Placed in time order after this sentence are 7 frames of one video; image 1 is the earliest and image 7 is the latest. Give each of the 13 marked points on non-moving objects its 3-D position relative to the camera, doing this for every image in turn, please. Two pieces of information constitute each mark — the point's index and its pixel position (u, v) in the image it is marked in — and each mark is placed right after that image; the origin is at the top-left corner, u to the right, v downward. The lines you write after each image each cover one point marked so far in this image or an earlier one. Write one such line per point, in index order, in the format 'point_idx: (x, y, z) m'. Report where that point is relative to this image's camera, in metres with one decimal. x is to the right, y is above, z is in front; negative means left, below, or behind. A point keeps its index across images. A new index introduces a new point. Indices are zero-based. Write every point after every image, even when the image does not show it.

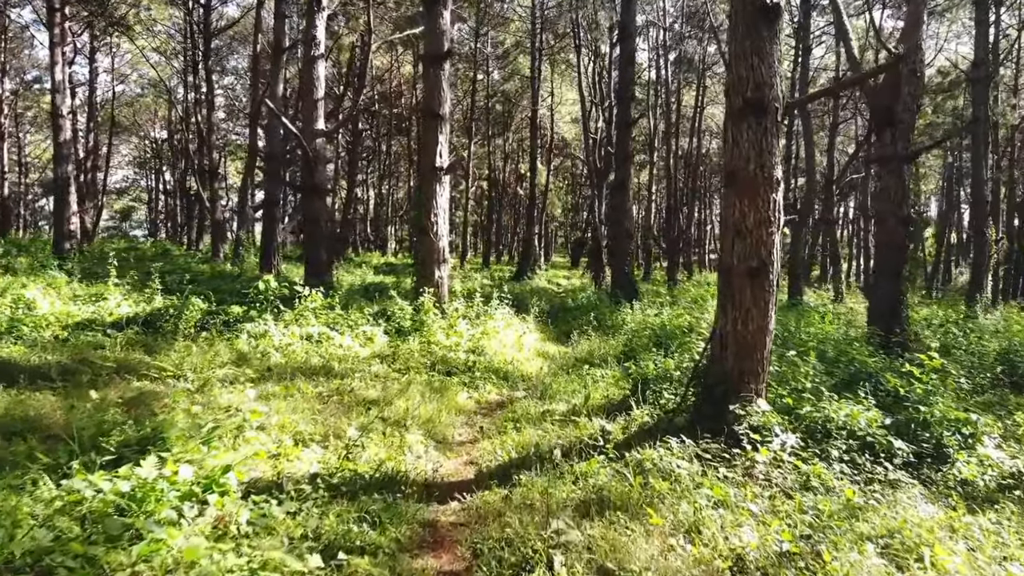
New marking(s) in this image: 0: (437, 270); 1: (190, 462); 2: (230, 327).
0: (-0.9, +0.2, +10.1) m
1: (-1.5, -0.8, +4.0) m
2: (-3.1, -0.4, +9.4) m
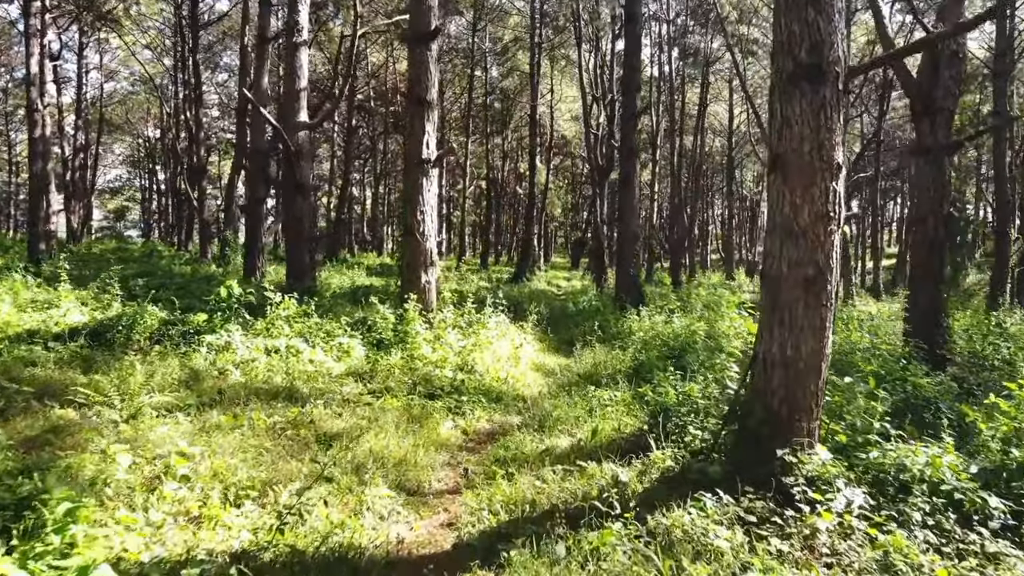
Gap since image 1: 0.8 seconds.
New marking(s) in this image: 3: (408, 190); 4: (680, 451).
0: (-0.9, +0.1, +9.1) m
1: (-1.6, -0.9, +2.9) m
2: (-3.2, -0.5, +8.3) m
3: (-1.1, +1.1, +9.0) m
4: (+0.9, -0.9, +4.6) m
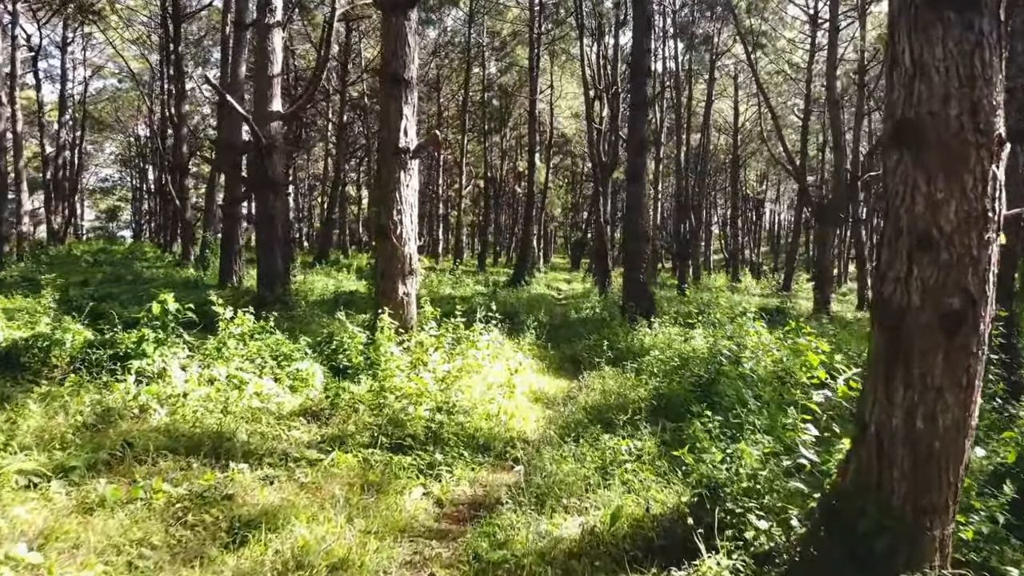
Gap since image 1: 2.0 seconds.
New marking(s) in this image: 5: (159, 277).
0: (-1.0, 0.0, +7.6) m
1: (-1.6, -1.0, +1.5) m
2: (-3.3, -0.6, +6.9) m
3: (-1.2, +1.0, +7.6) m
4: (+0.9, -1.0, +3.2) m
5: (-7.7, +0.2, +18.4) m
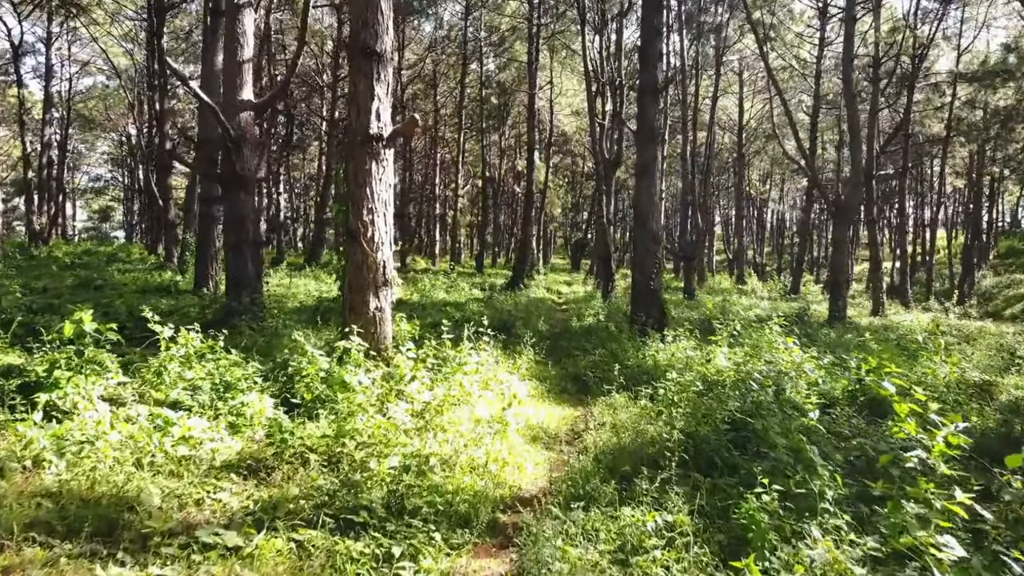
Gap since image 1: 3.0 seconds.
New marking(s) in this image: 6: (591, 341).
0: (-1.0, -0.1, +6.4) m
1: (-1.7, -1.1, +0.3) m
2: (-3.3, -0.7, +5.7) m
3: (-1.2, +0.8, +6.3) m
4: (+0.8, -1.1, +1.9) m
5: (-7.8, +0.1, +17.1) m
6: (+1.0, -0.7, +10.6) m
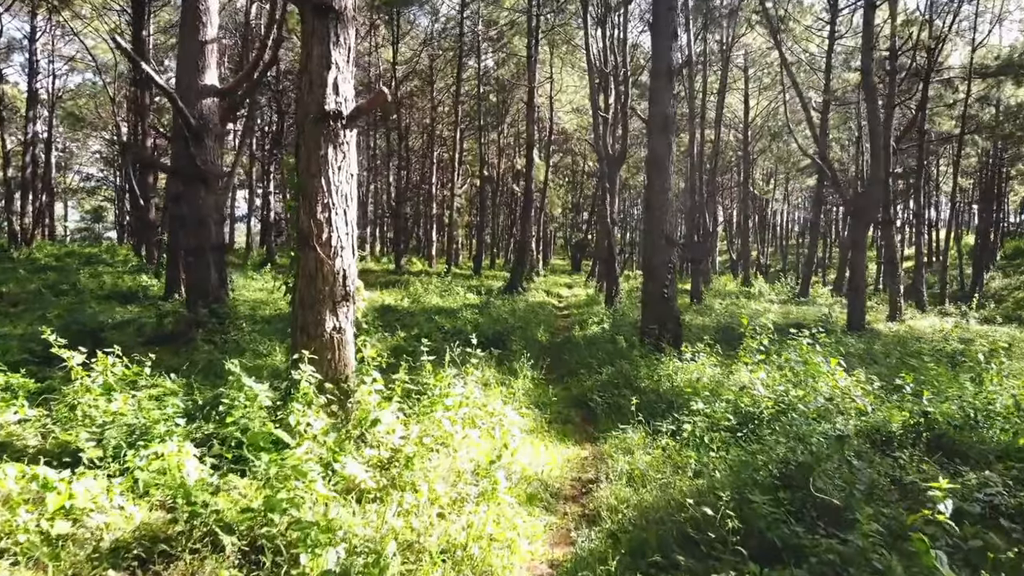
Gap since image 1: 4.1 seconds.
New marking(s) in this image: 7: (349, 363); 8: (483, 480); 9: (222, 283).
0: (-1.1, -0.2, +5.1) m
1: (-1.7, -1.2, -1.0) m
2: (-3.4, -0.8, +4.4) m
3: (-1.3, +0.8, +5.1) m
4: (+0.8, -1.2, +0.7) m
5: (-7.8, 0.0, +15.9) m
6: (+0.9, -0.8, +9.4) m
7: (-1.0, -0.5, +5.2) m
8: (-0.2, -1.0, +4.7) m
9: (-3.6, +0.1, +10.6) m
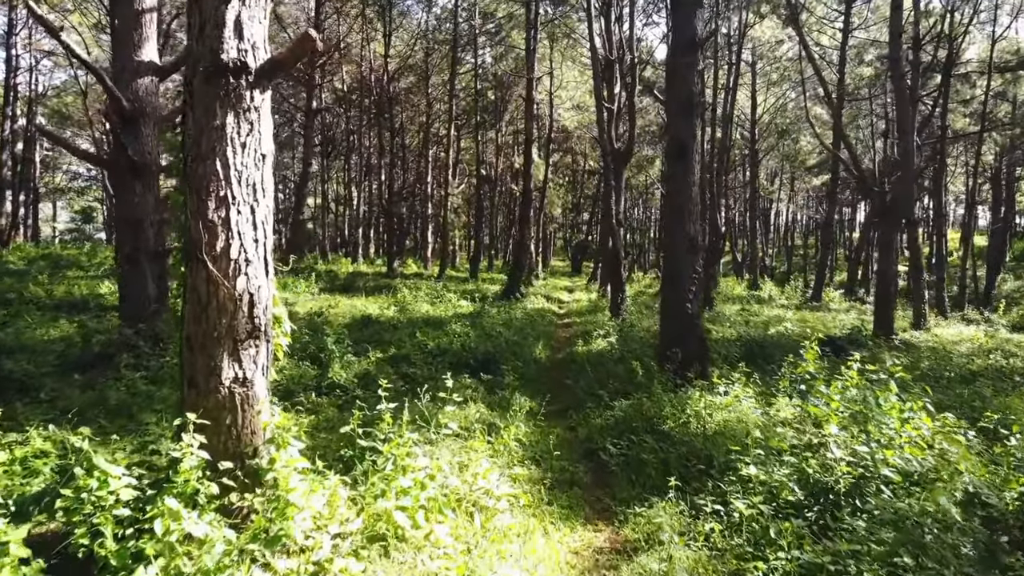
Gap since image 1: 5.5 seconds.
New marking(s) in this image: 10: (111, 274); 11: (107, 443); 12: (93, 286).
0: (-1.1, -0.3, +3.6) m
1: (-1.8, -1.3, -2.6) m
2: (-3.4, -1.0, +2.8) m
3: (-1.3, +0.6, +3.5) m
4: (+0.7, -1.3, -0.9) m
5: (-7.9, -0.1, +14.3) m
6: (+0.9, -0.9, +7.8) m
7: (-1.1, -0.6, +3.6) m
8: (-0.2, -1.2, +3.1) m
9: (-3.7, -0.1, +9.1) m
10: (-9.7, +0.4, +20.2) m
11: (-2.4, -0.8, +5.2) m
12: (-8.2, +0.1, +16.6) m
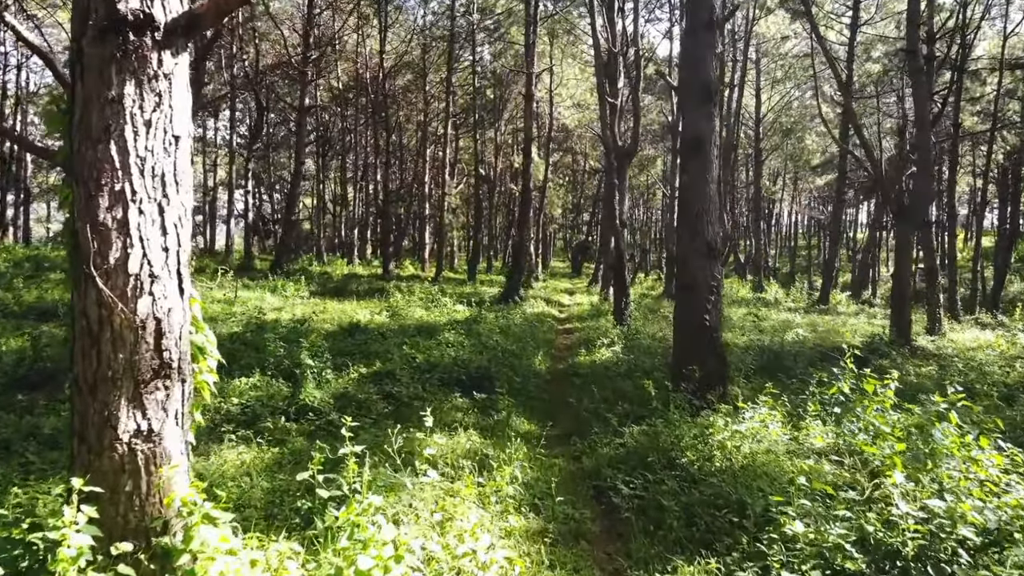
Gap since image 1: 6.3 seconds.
0: (-1.2, -0.4, +2.7) m
1: (-1.8, -1.4, -3.4) m
2: (-3.4, -1.0, +2.0) m
3: (-1.4, +0.5, +2.6) m
4: (+0.7, -1.4, -1.8) m
5: (-7.9, -0.2, +13.4) m
6: (+0.8, -1.0, +7.0) m
7: (-1.1, -0.7, +2.8) m
8: (-0.3, -1.2, +2.3) m
9: (-3.7, -0.1, +8.2) m
10: (-9.7, +0.3, +19.4) m
11: (-2.5, -0.9, +4.4) m
12: (-8.2, 0.0, +15.7) m
